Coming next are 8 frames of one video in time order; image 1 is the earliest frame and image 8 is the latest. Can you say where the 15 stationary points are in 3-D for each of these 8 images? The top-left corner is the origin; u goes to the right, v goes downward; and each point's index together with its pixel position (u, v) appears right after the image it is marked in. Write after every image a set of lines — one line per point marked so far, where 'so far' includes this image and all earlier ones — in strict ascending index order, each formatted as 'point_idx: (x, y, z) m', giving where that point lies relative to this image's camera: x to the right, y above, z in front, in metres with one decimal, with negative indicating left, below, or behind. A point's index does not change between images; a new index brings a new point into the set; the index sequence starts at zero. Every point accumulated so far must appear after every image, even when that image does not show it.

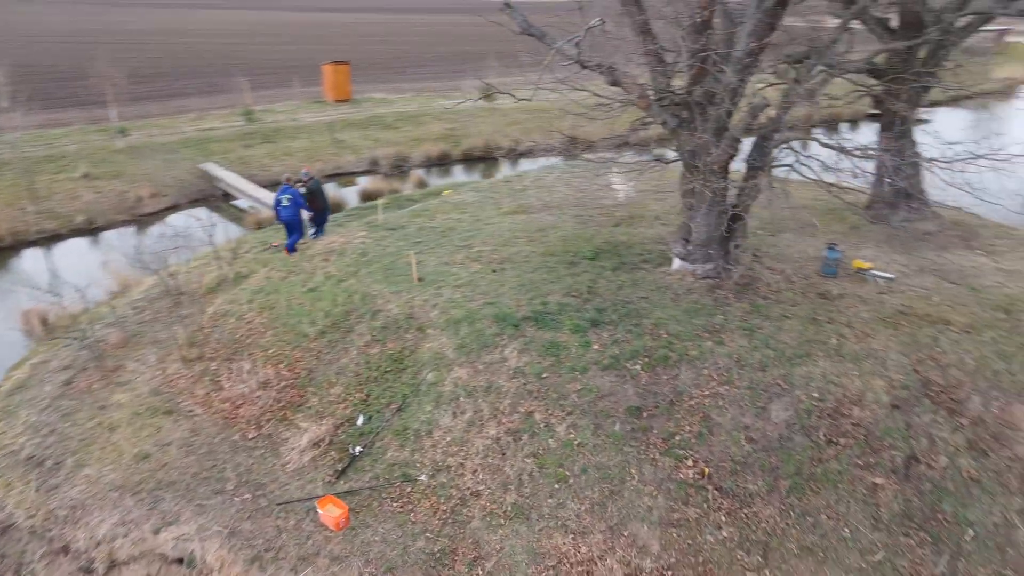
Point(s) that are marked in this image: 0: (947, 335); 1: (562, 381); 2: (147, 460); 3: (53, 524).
0: (+4.7, -0.5, +7.9) m
1: (+0.5, -0.9, +7.3) m
2: (-3.6, -1.7, +7.4) m
3: (-4.1, -2.2, +6.8) m
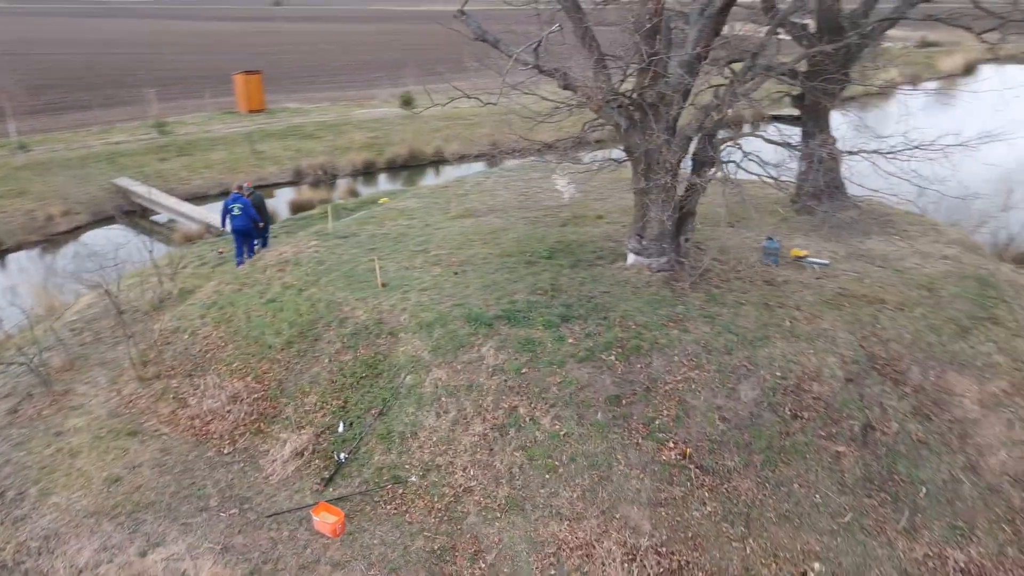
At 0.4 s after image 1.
0: (+4.4, -0.3, +8.6) m
1: (+0.3, -0.9, +7.5) m
2: (-3.7, -1.9, +7.2) m
3: (-4.2, -2.3, +6.4) m
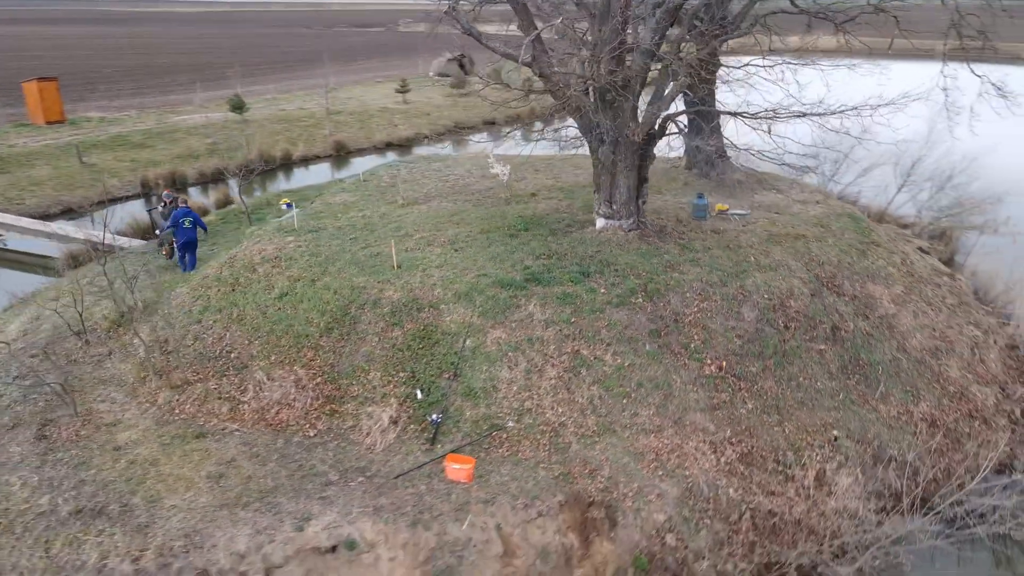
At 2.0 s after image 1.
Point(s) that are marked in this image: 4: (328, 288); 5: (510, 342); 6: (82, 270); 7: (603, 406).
0: (+4.4, +0.6, +10.9) m
1: (+0.9, -0.4, +8.7) m
2: (-2.7, -1.8, +7.2) m
3: (-2.9, -2.3, +6.4) m
4: (-2.3, 0.0, +9.5) m
5: (0.0, -0.6, +8.5) m
6: (-7.8, +0.3, +13.4) m
7: (+1.0, -1.3, +8.0) m
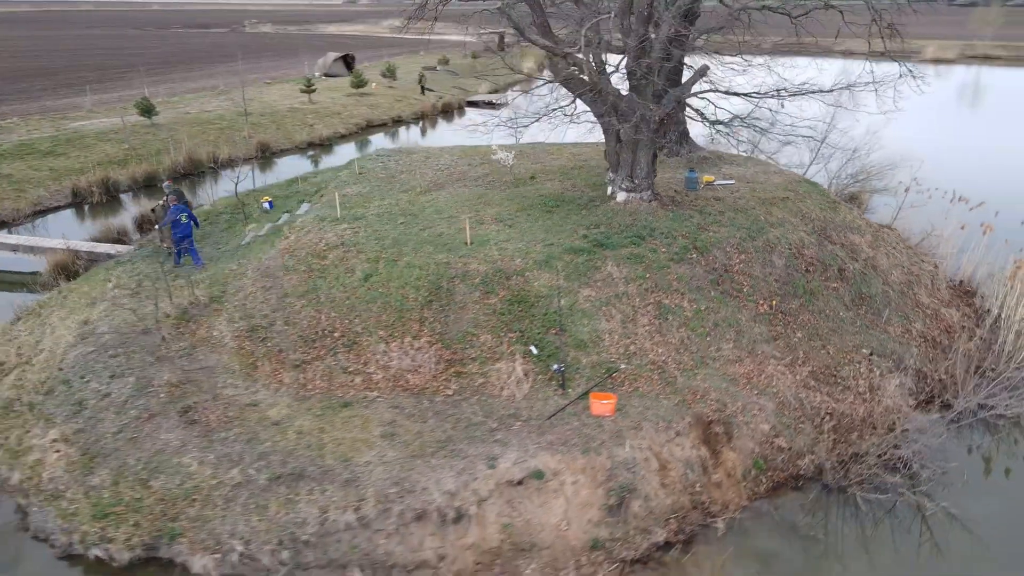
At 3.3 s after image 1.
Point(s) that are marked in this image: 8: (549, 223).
0: (+4.9, +1.4, +12.8) m
1: (+2.0, +0.2, +10.0) m
2: (-1.2, -1.5, +7.8) m
3: (-1.1, -2.0, +7.0) m
4: (-1.3, +0.3, +10.1) m
5: (+1.2, -0.1, +9.6) m
6: (-7.5, +0.2, +12.9) m
7: (+2.3, -0.7, +9.3) m
8: (+0.6, +1.0, +11.4) m
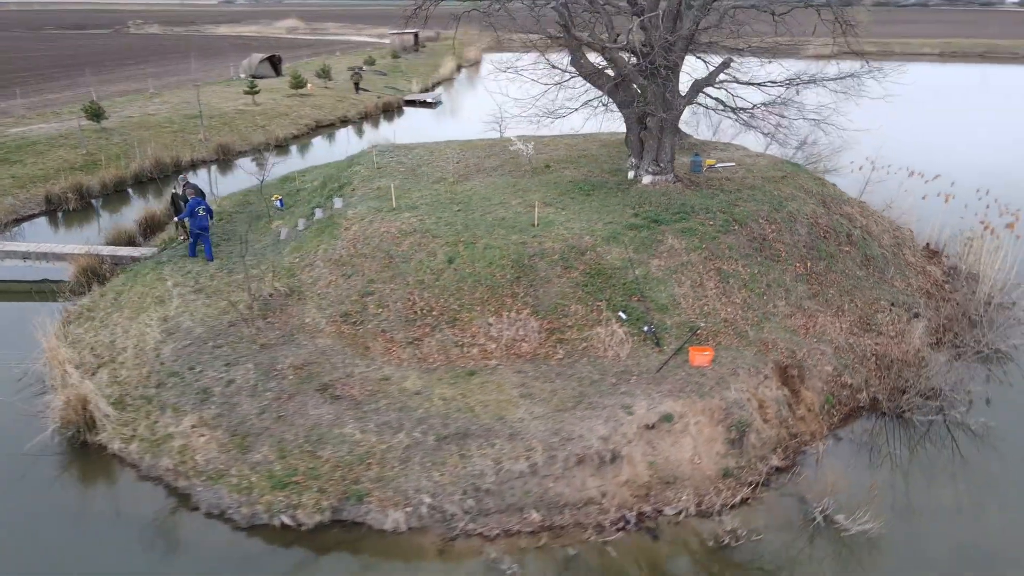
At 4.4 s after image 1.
0: (+5.5, +2.0, +14.3) m
1: (+3.1, +0.6, +11.2) m
2: (+0.3, -1.2, +8.6) m
3: (+0.5, -1.7, +7.8) m
4: (-0.3, +0.6, +10.9) m
5: (+2.3, +0.3, +10.7) m
6: (-6.7, +0.2, +12.8) m
7: (+3.5, -0.2, +10.5) m
8: (+1.4, +1.4, +12.4) m
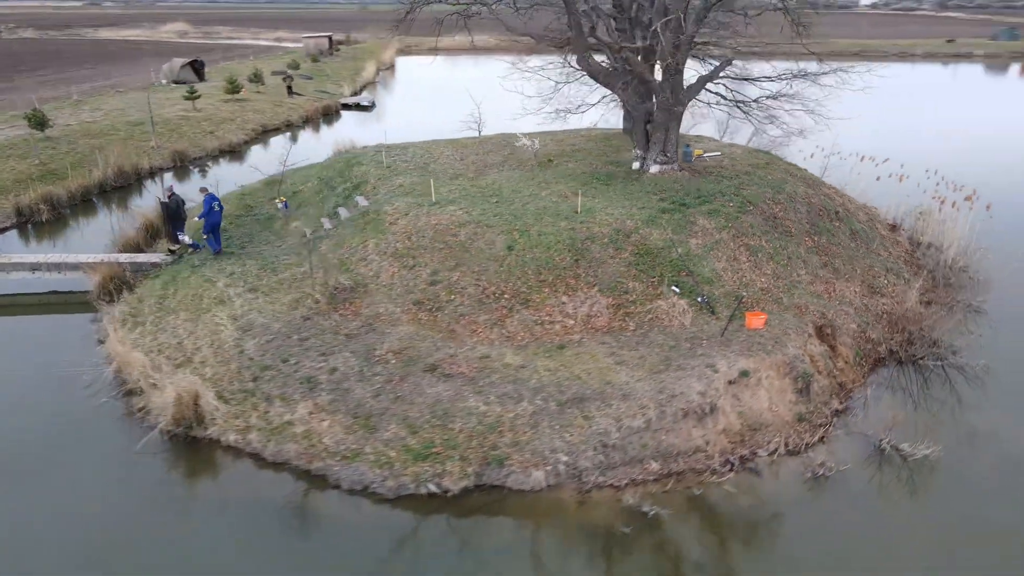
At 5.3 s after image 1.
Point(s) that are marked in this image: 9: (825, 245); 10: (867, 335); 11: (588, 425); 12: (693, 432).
0: (+5.7, +2.6, +15.8) m
1: (+3.8, +1.1, +12.4) m
2: (+1.5, -0.9, +9.5) m
3: (+1.8, -1.4, +8.7) m
4: (+0.5, +0.9, +11.6) m
5: (+3.1, +0.7, +11.8) m
6: (-6.1, +0.1, +12.7) m
7: (+4.3, +0.2, +11.8) m
8: (+1.9, +1.7, +13.3) m
9: (+5.5, +0.8, +13.0) m
10: (+5.4, -0.7, +11.3) m
11: (+0.9, -1.6, +8.4) m
12: (+2.1, -1.7, +8.7) m
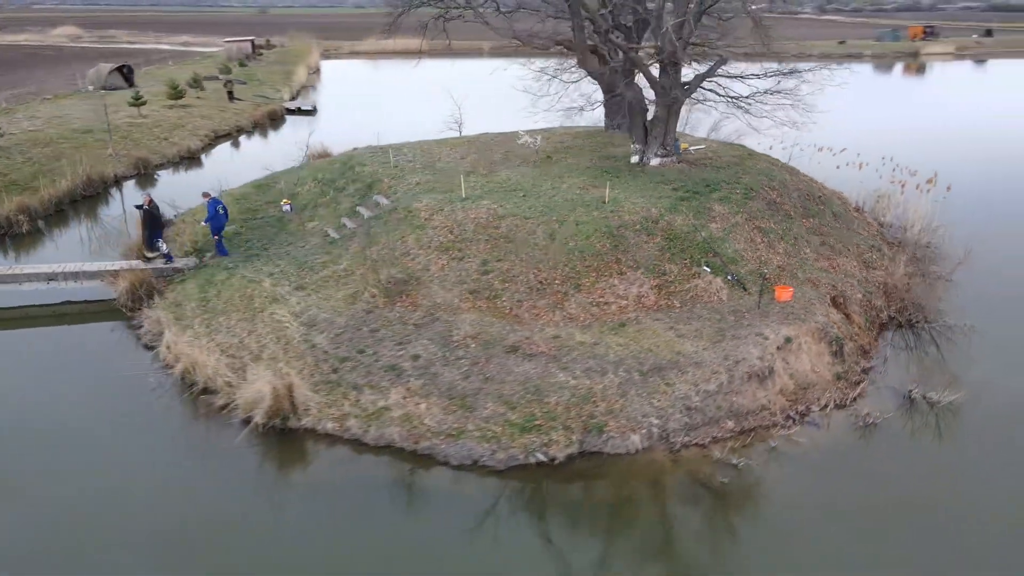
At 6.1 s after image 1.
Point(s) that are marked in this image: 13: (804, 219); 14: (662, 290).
0: (+5.7, +3.0, +17.2) m
1: (+4.3, +1.4, +13.5) m
2: (+2.4, -0.6, +10.4) m
3: (+2.9, -1.1, +9.6) m
4: (+1.1, +1.1, +12.4) m
5: (+3.7, +1.0, +12.9) m
6: (-5.5, 0.0, +12.7) m
7: (+4.9, +0.6, +13.0) m
8: (+2.3, +2.0, +14.3) m
9: (+5.9, +1.2, +14.4) m
10: (+6.1, -0.3, +12.6) m
11: (+2.0, -1.3, +9.2) m
12: (+3.2, -1.4, +9.7) m
13: (+5.6, +1.3, +14.3) m
14: (+2.3, -0.1, +11.5) m
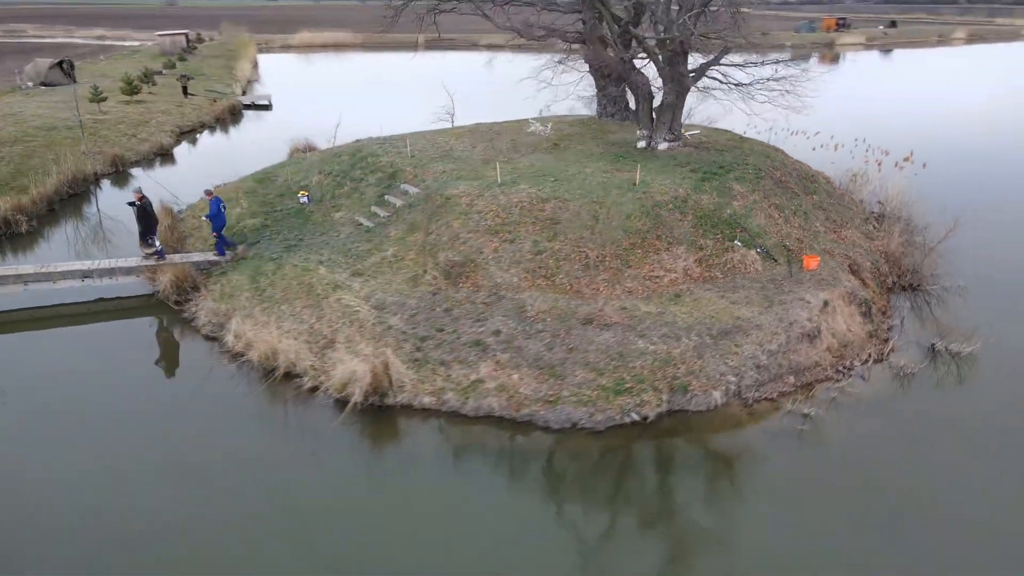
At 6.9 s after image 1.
0: (+5.9, +3.6, +18.3) m
1: (+4.9, +2.0, +14.6) m
2: (+3.4, -0.2, +11.2) m
3: (+4.0, -0.6, +10.6) m
4: (+1.9, +1.5, +13.1) m
5: (+4.4, +1.5, +13.8) m
6: (-4.7, +0.2, +12.8) m
7: (+5.6, +1.2, +14.1) m
8: (+2.8, +2.5, +15.1) m
9: (+6.5, +1.8, +15.6) m
10: (+6.8, +0.3, +13.8) m
11: (+3.1, -0.9, +10.1) m
12: (+4.3, -0.9, +10.6) m
13: (+6.1, +1.9, +15.4) m
14: (+3.2, +0.4, +12.3) m
